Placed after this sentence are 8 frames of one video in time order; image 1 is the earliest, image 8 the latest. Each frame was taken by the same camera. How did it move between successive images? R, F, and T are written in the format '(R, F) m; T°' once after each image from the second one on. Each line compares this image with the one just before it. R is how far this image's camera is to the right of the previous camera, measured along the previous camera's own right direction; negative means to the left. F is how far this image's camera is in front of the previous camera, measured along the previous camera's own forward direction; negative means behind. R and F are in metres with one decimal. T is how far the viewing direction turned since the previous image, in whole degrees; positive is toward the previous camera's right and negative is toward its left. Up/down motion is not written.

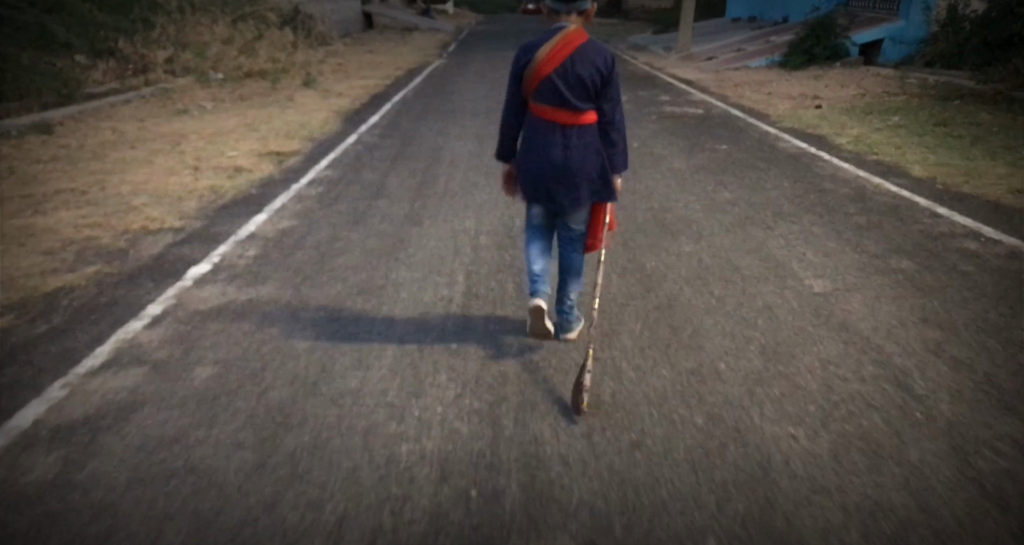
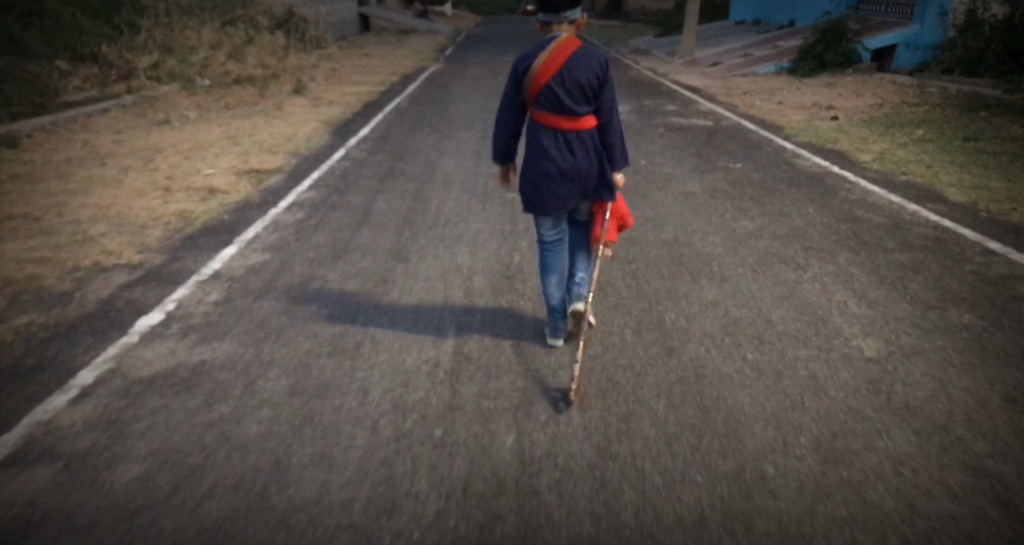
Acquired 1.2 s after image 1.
(0.0, +0.6) m; 0°
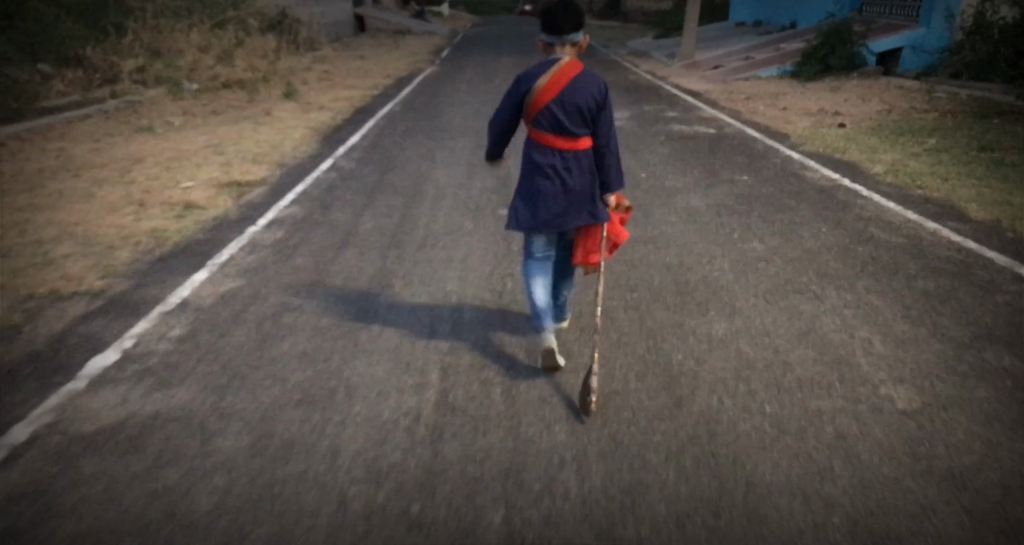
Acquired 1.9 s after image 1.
(0.0, +0.4) m; 0°
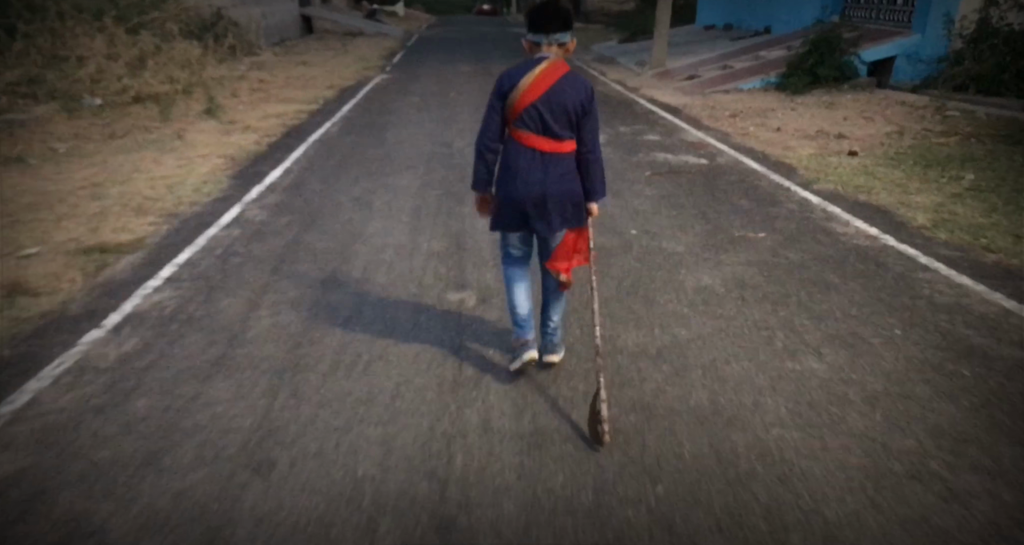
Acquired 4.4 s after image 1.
(+0.1, +1.7) m; +3°
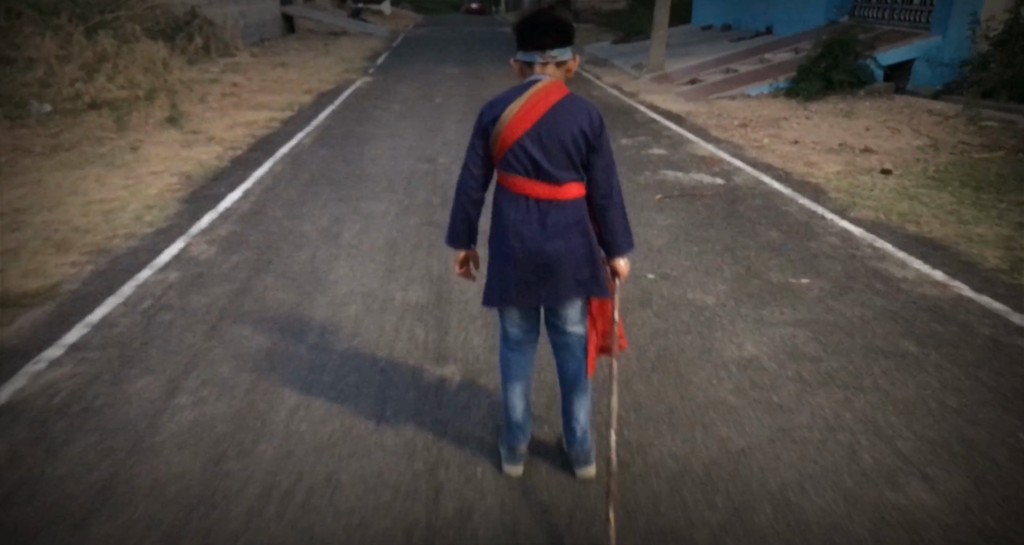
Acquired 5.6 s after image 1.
(0.0, +1.0) m; +1°
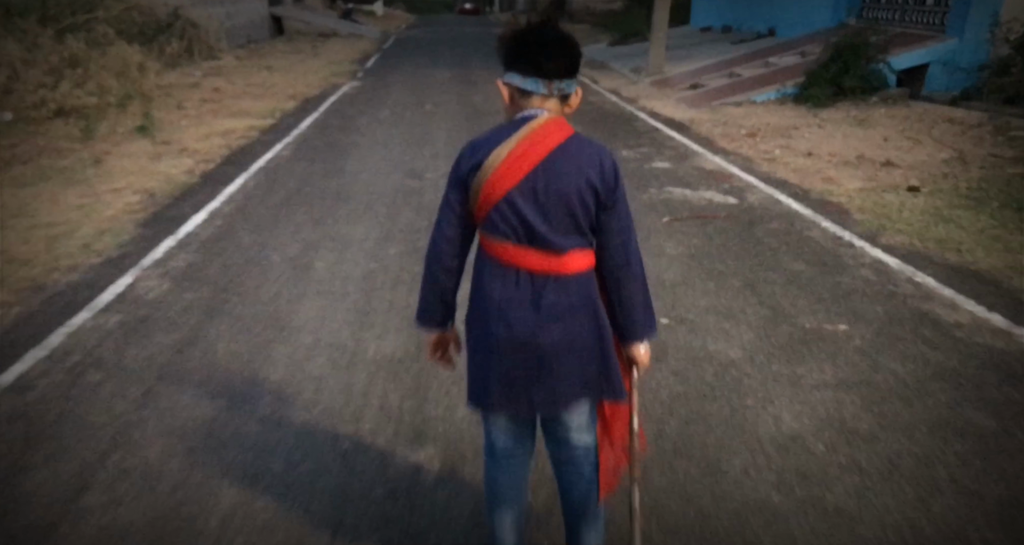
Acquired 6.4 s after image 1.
(0.0, +0.7) m; 0°
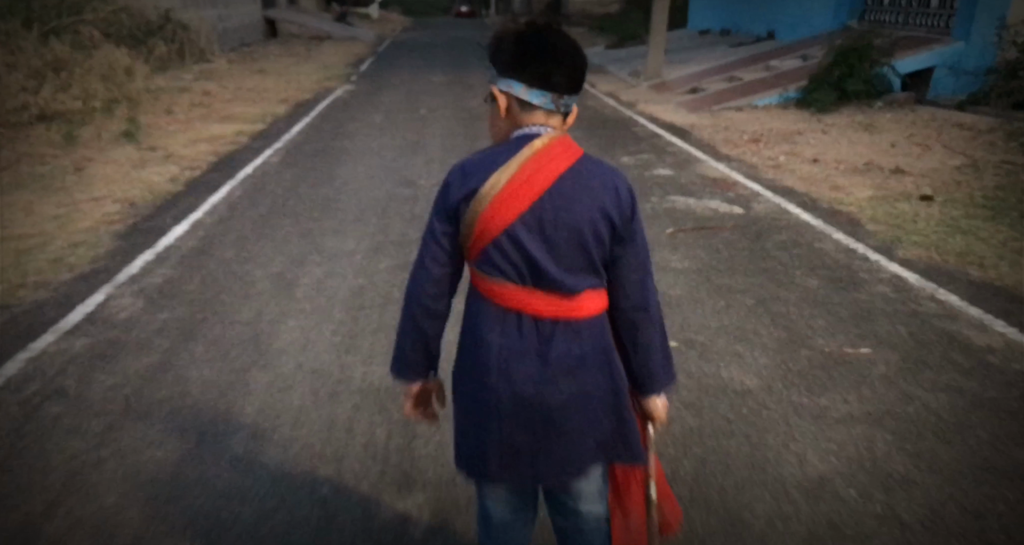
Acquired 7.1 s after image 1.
(0.0, +0.3) m; 0°
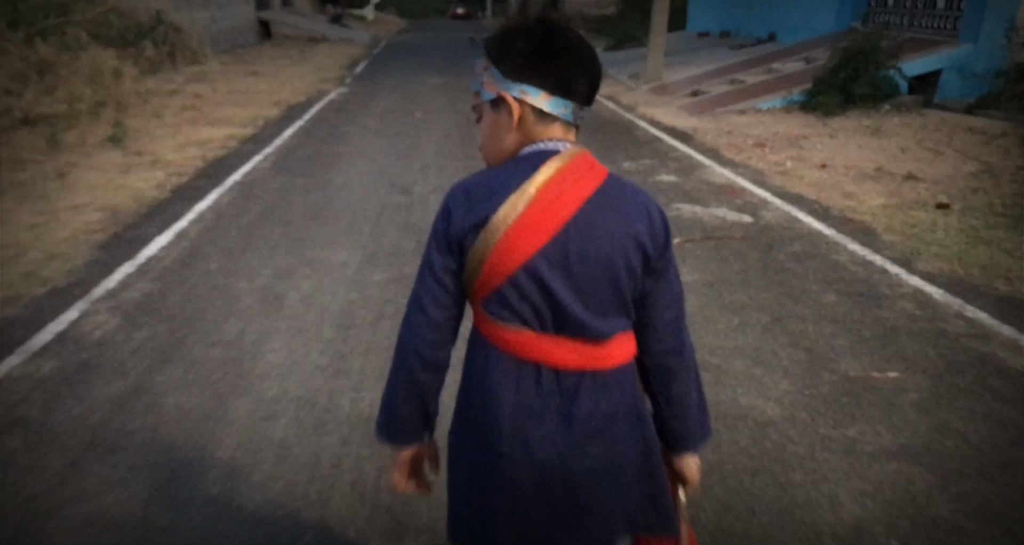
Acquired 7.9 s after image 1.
(0.0, +0.3) m; 0°
